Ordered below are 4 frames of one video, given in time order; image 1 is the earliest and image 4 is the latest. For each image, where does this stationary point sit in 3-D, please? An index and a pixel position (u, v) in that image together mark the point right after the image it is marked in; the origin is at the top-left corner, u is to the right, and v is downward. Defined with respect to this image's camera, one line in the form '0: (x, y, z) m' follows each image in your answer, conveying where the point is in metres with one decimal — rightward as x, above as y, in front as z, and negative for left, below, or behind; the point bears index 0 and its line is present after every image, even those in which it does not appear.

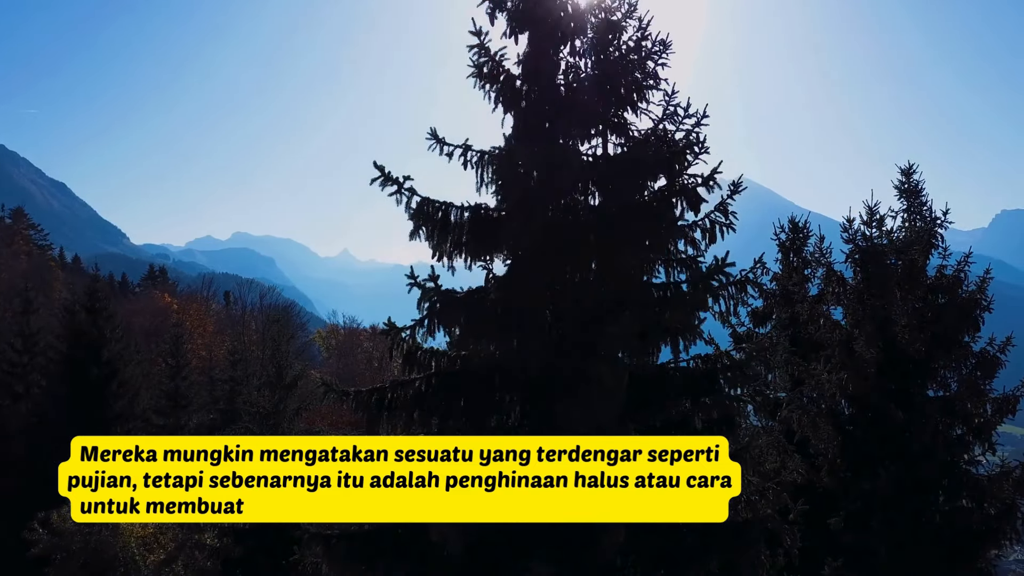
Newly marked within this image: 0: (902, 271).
0: (+8.9, +0.4, +12.1) m
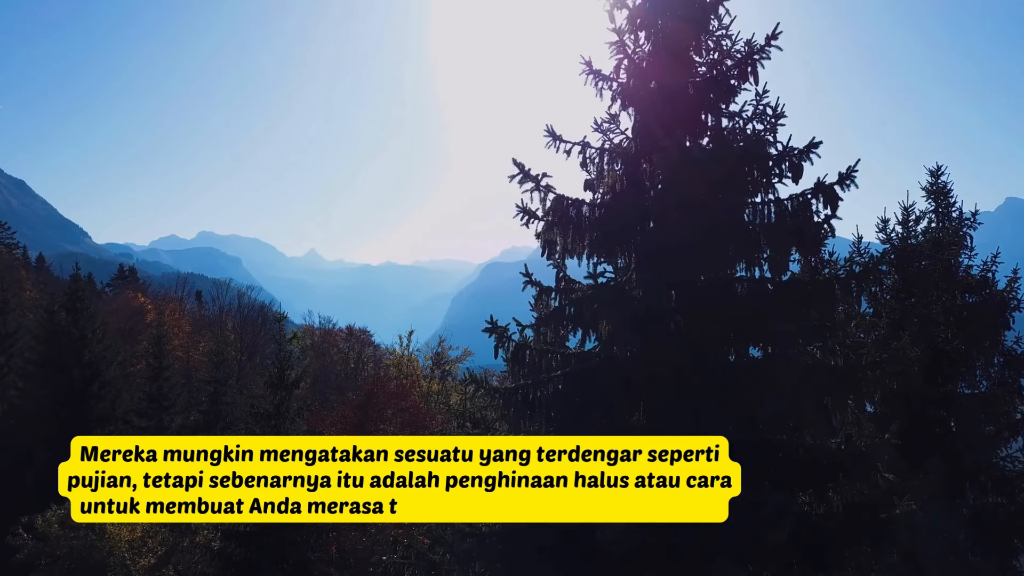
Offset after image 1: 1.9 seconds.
0: (+10.2, +0.4, +12.1) m
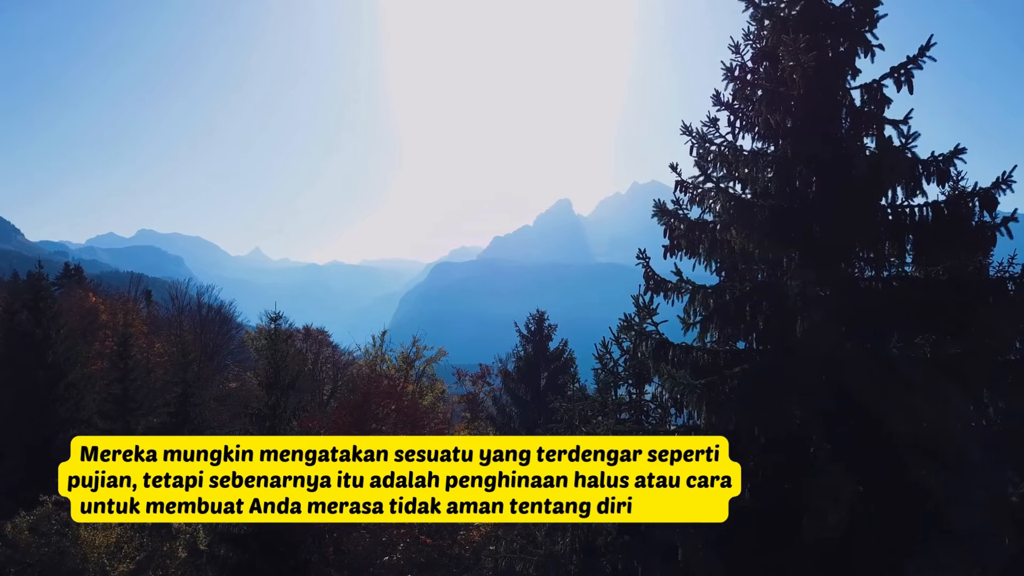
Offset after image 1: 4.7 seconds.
0: (+11.9, +0.4, +12.3) m
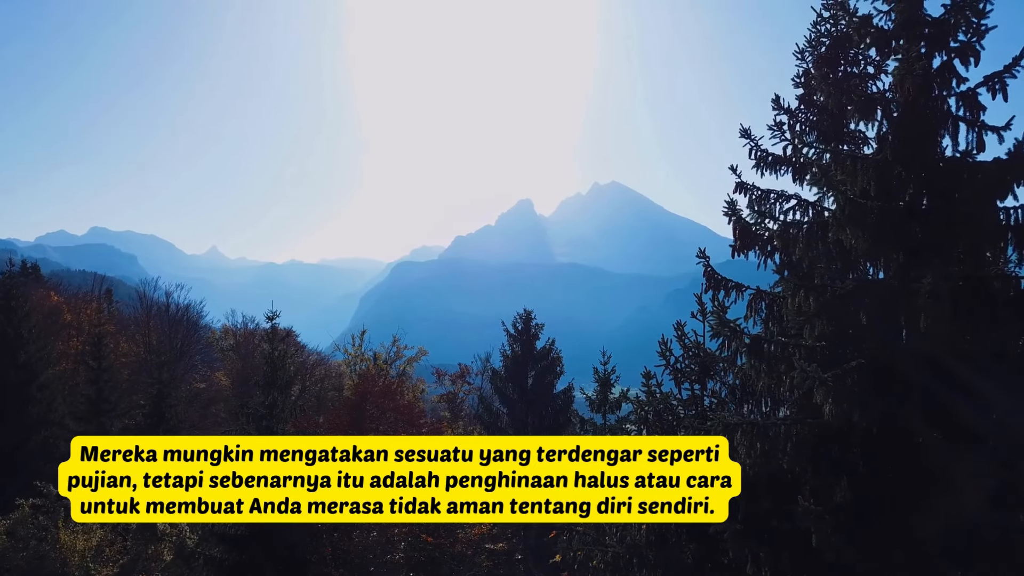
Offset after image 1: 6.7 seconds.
0: (+13.1, +0.4, +12.6) m
